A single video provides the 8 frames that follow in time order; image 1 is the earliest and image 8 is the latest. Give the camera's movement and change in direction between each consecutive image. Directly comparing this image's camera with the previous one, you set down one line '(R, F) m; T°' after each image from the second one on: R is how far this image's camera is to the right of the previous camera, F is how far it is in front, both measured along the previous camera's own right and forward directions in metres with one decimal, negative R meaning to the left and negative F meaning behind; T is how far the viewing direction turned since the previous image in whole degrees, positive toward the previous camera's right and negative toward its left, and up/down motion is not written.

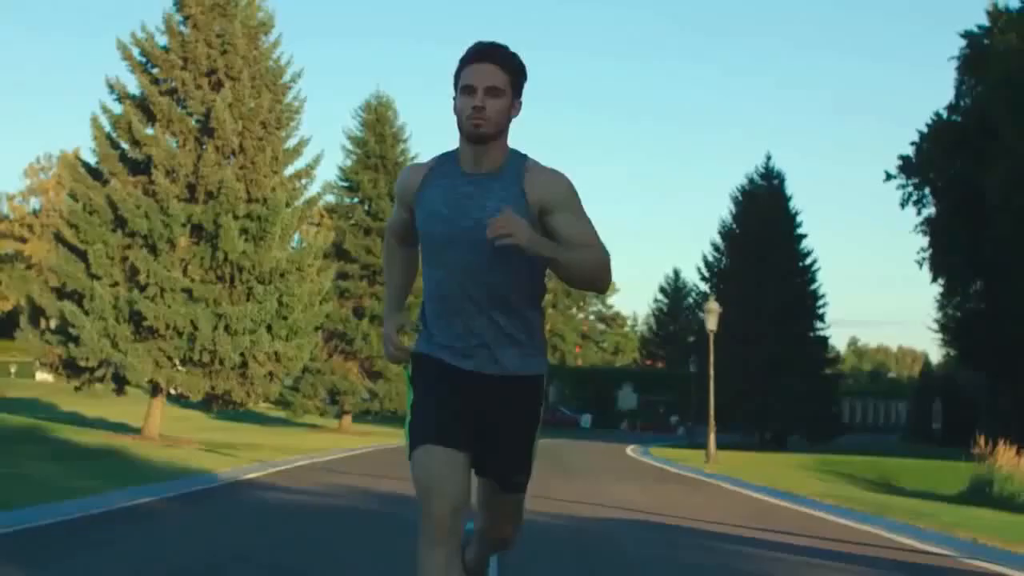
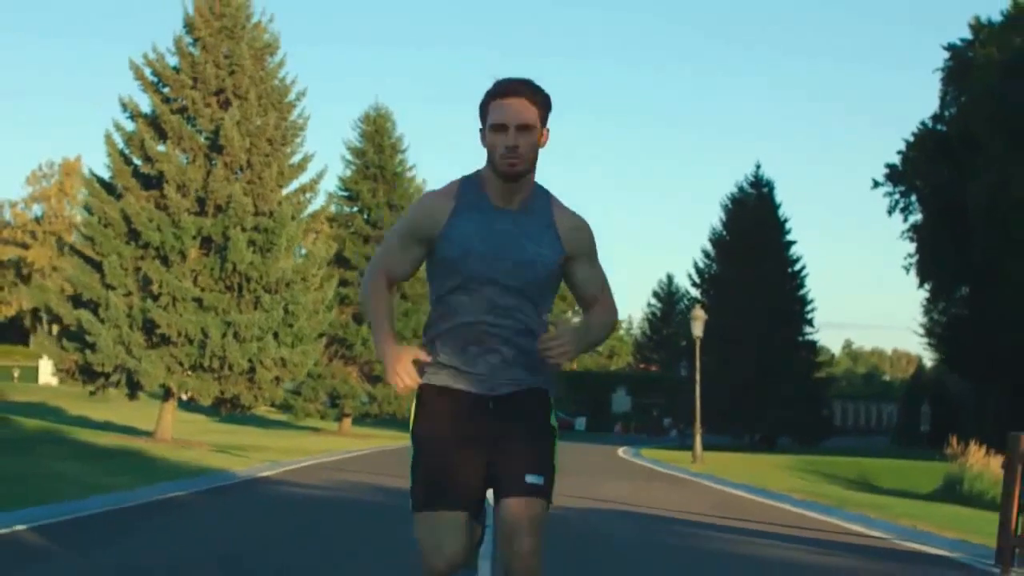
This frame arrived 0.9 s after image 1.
(0.0, -1.5) m; 0°
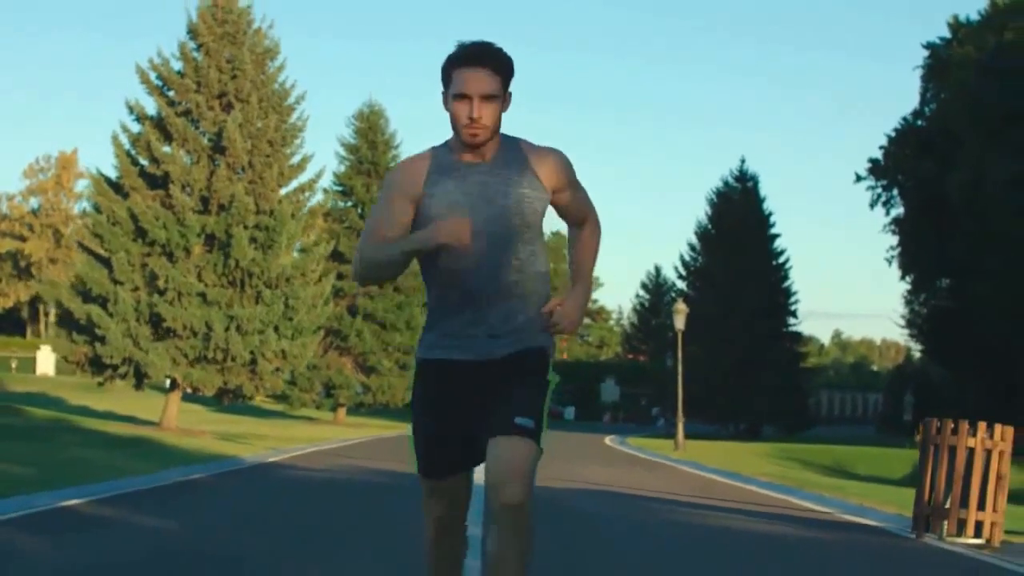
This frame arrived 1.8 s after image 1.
(0.0, -1.5) m; 0°
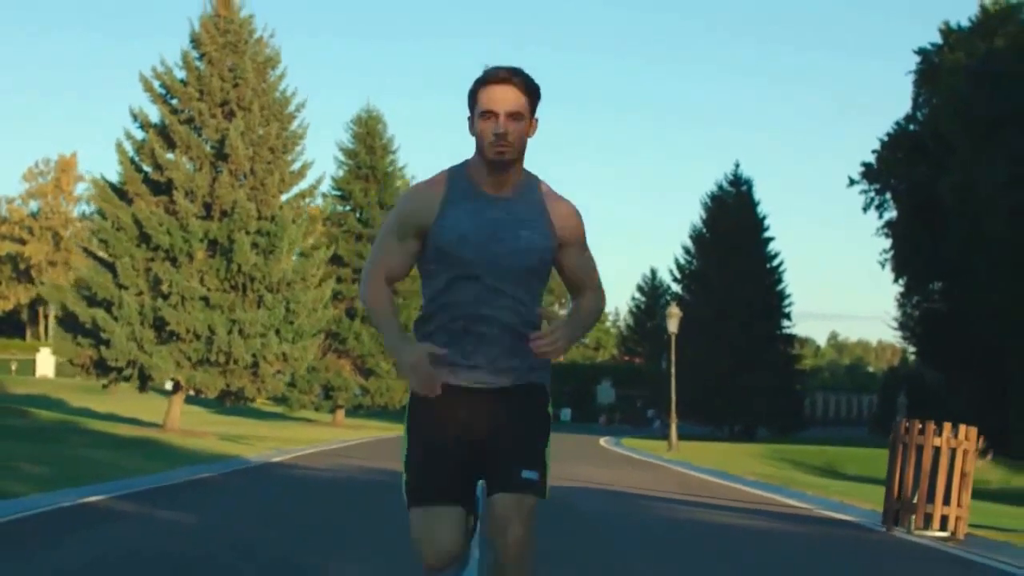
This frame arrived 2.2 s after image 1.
(0.0, -0.7) m; 0°
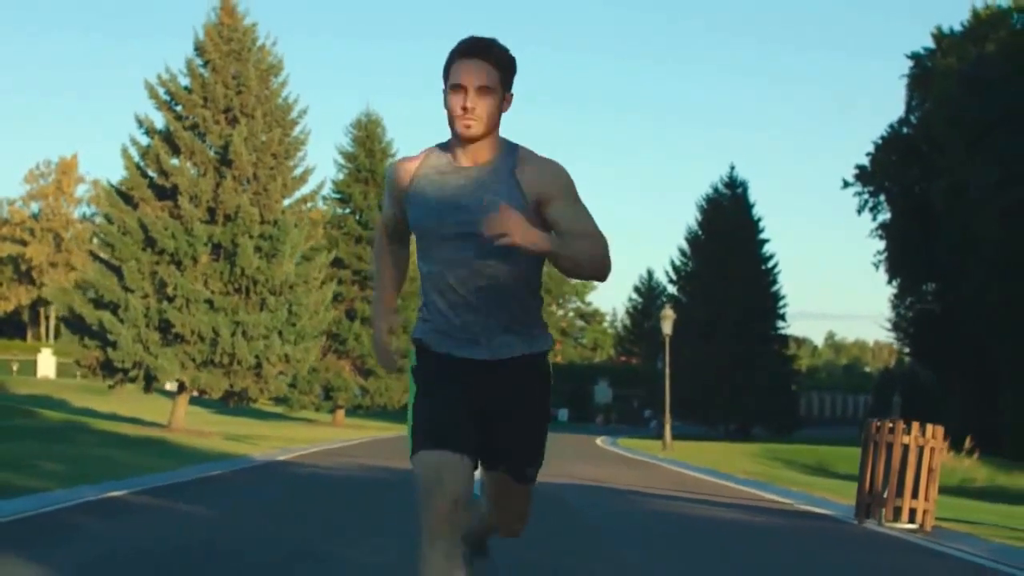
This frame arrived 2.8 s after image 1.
(0.0, -0.8) m; 0°
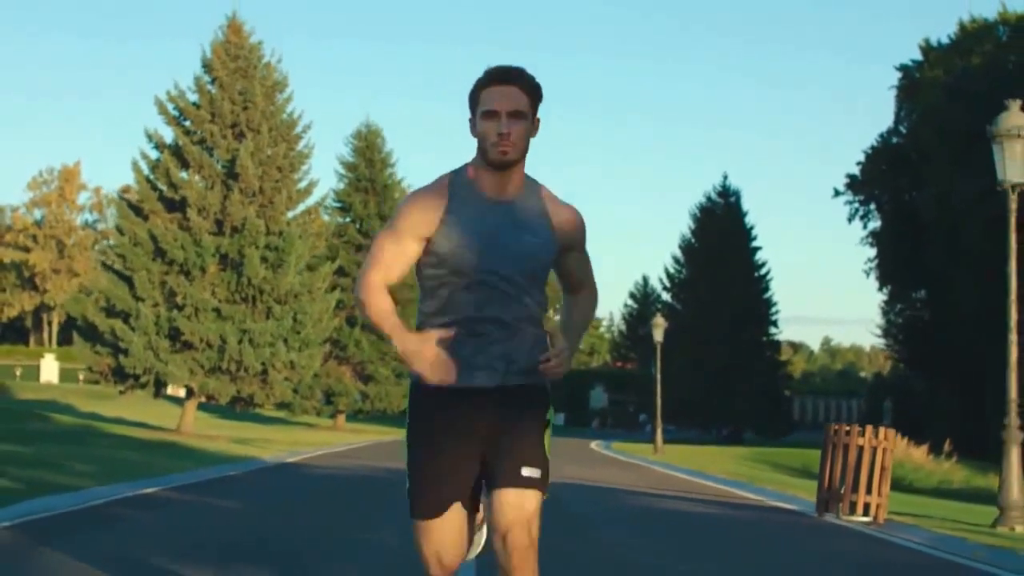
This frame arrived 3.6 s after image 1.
(0.0, -1.3) m; 0°
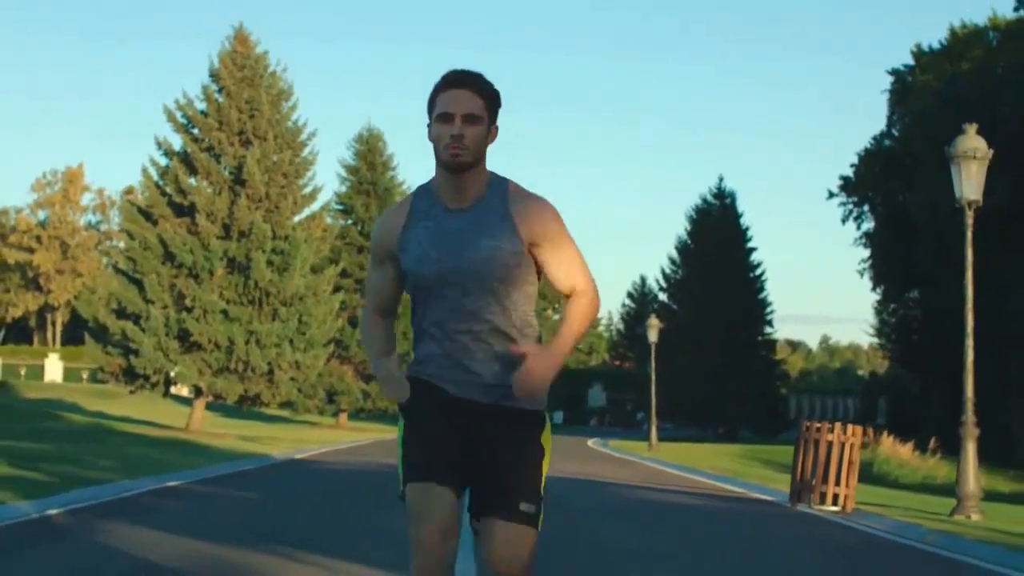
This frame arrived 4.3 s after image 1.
(0.0, -1.1) m; 0°
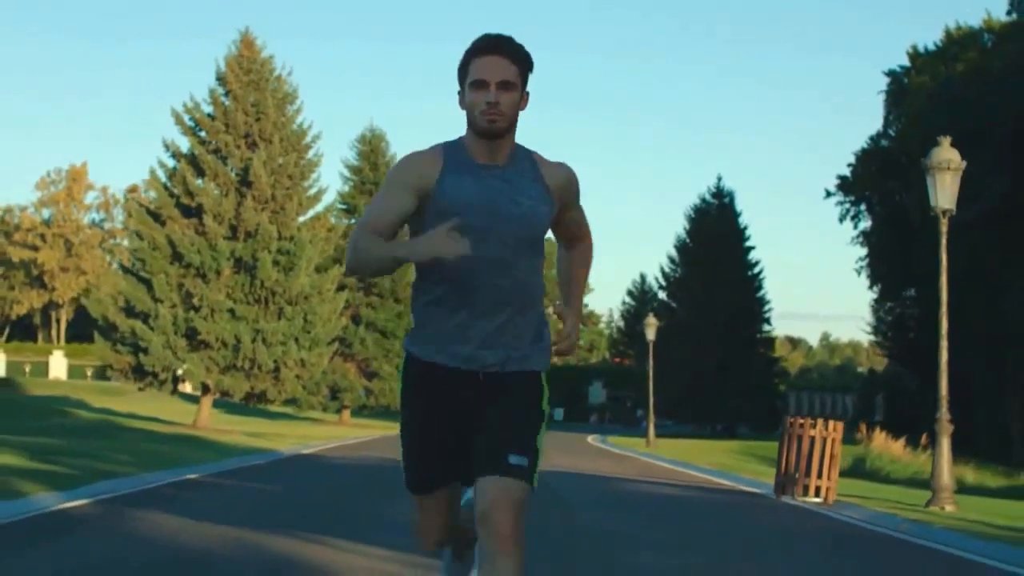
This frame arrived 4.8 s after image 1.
(0.0, -0.8) m; 0°
